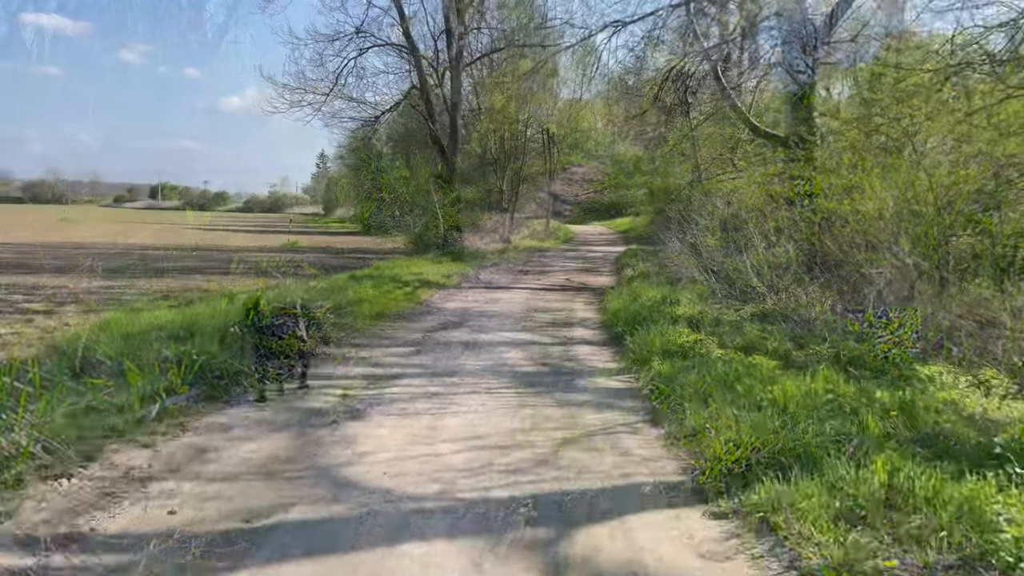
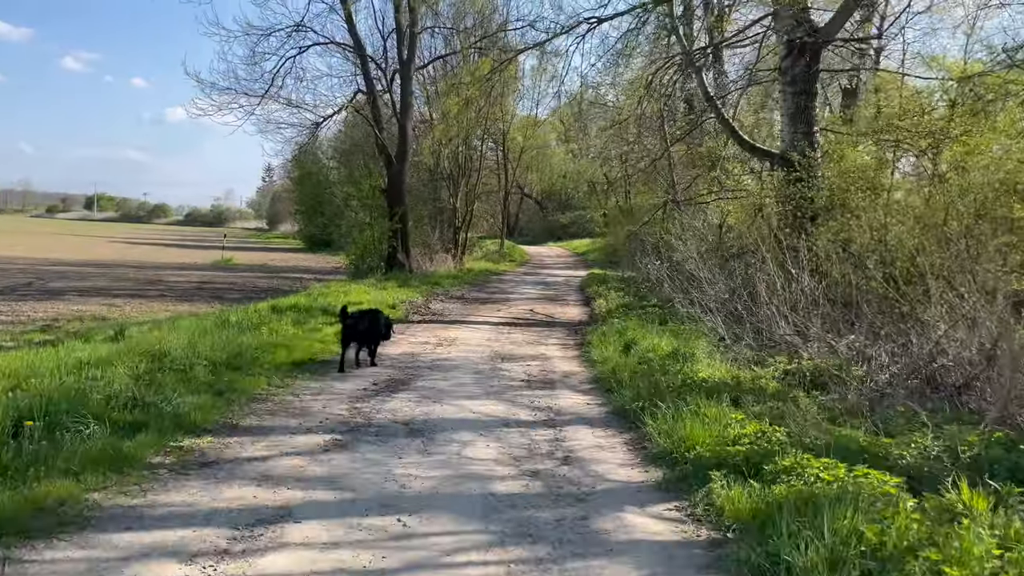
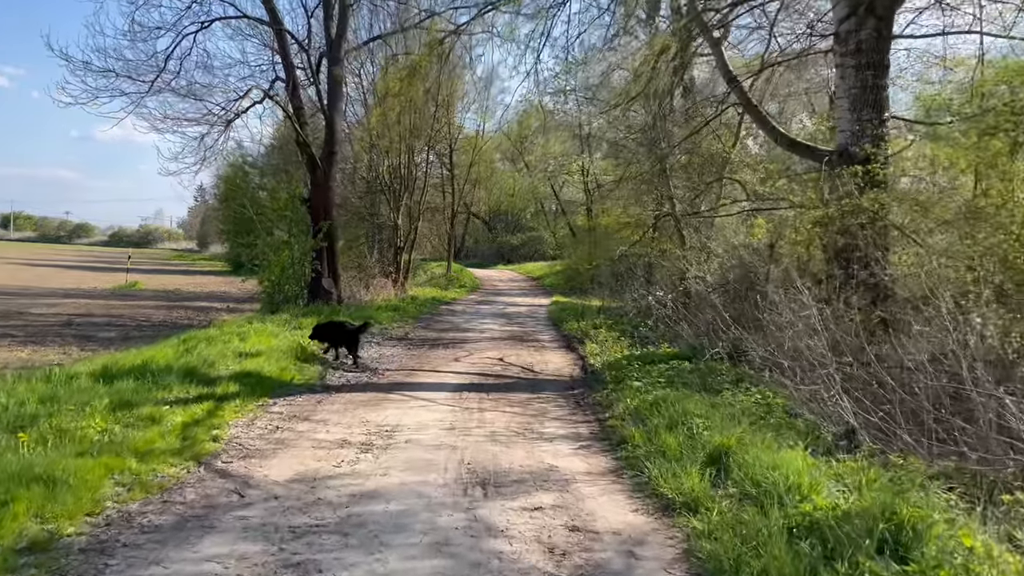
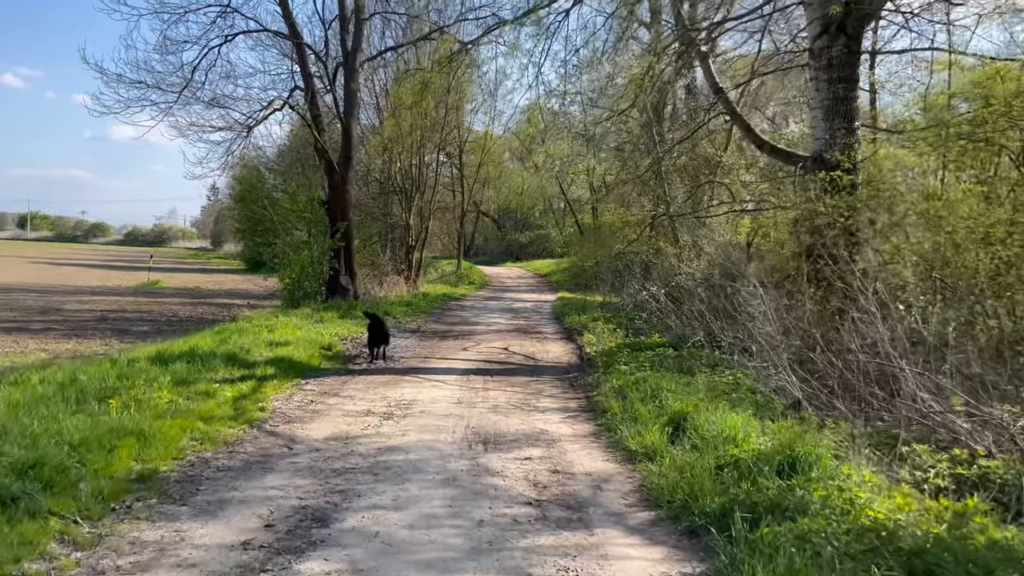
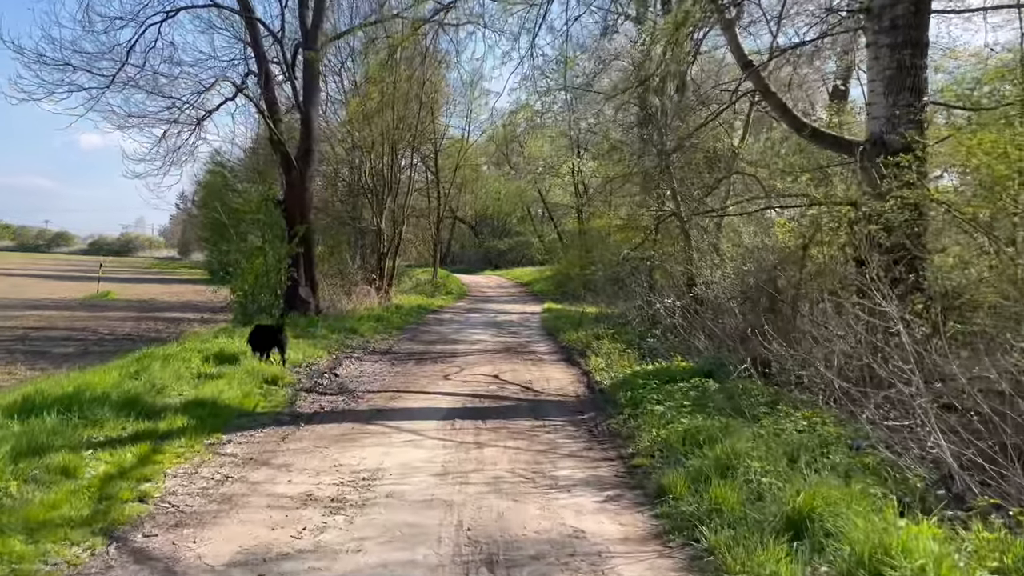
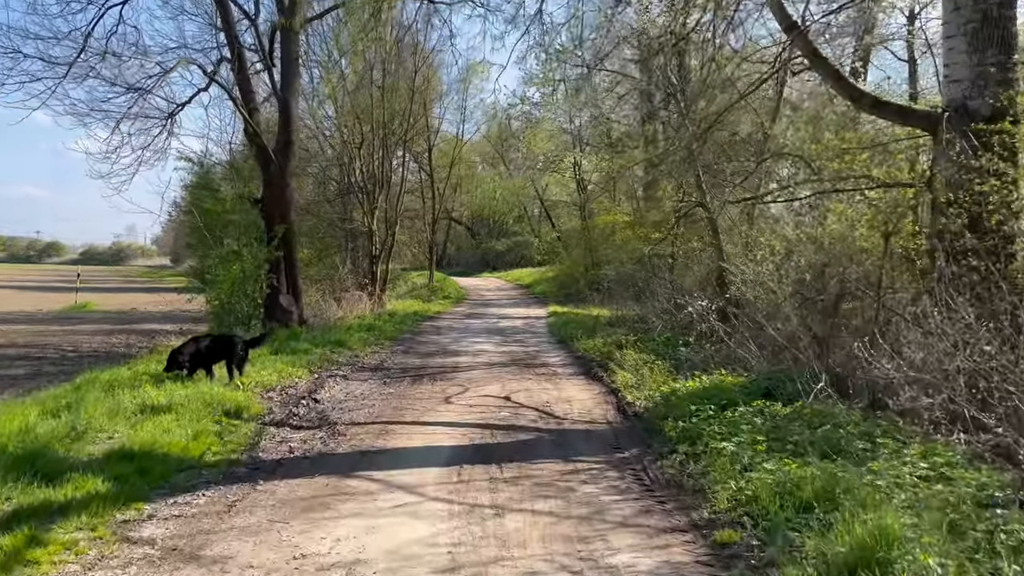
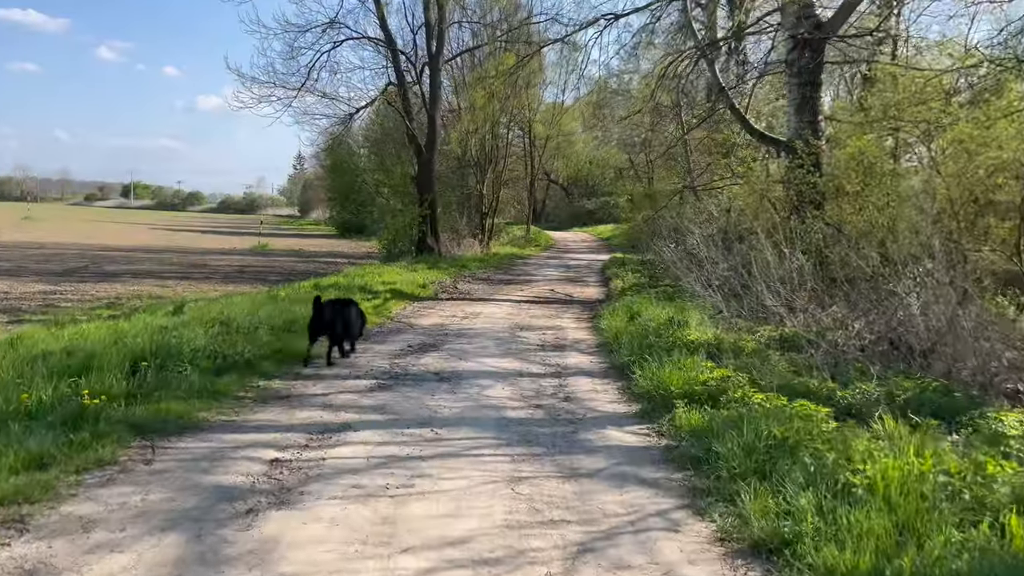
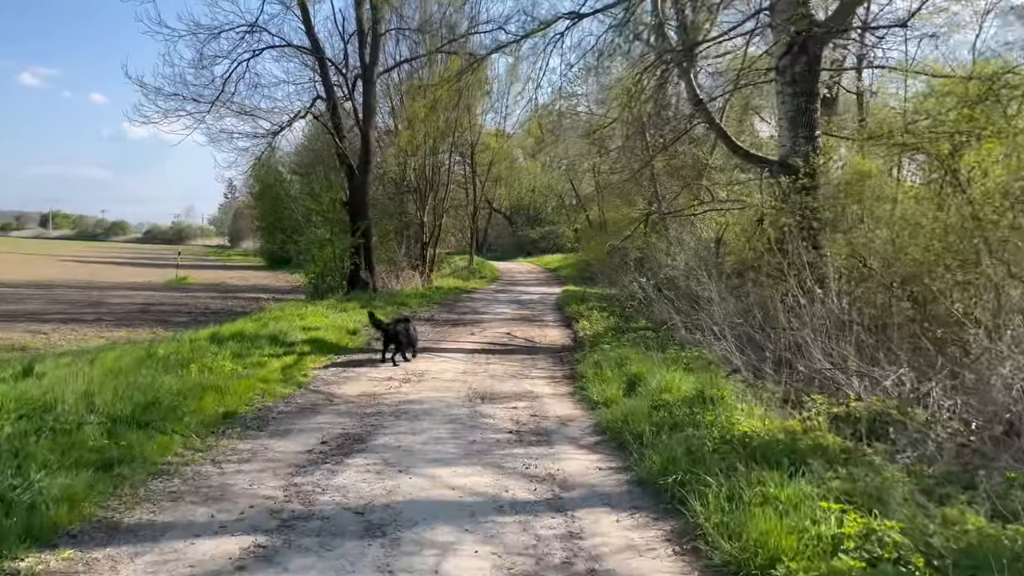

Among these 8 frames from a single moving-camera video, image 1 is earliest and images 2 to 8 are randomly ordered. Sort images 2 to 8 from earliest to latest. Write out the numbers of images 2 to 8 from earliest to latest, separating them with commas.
7, 2, 8, 4, 3, 5, 6
